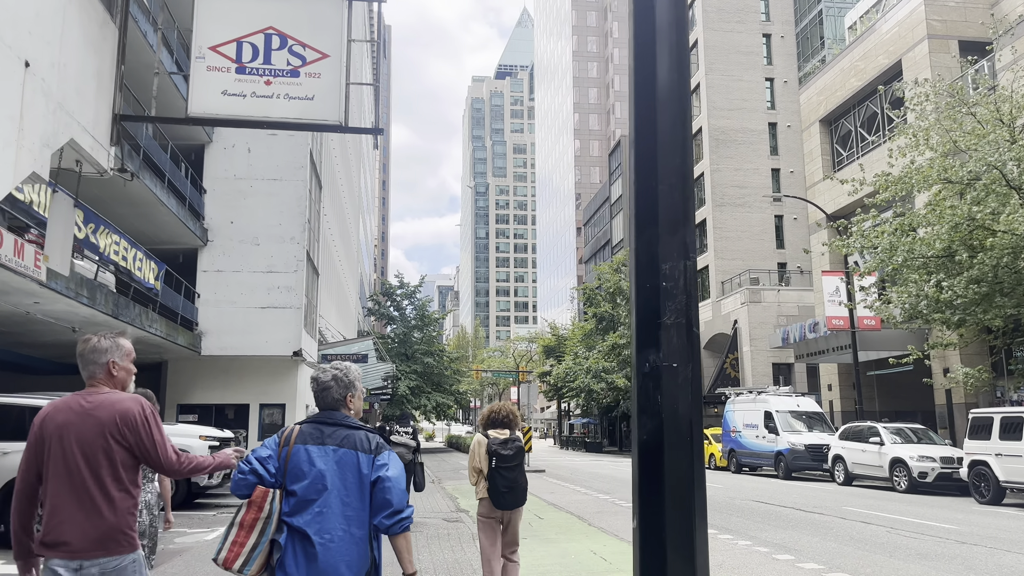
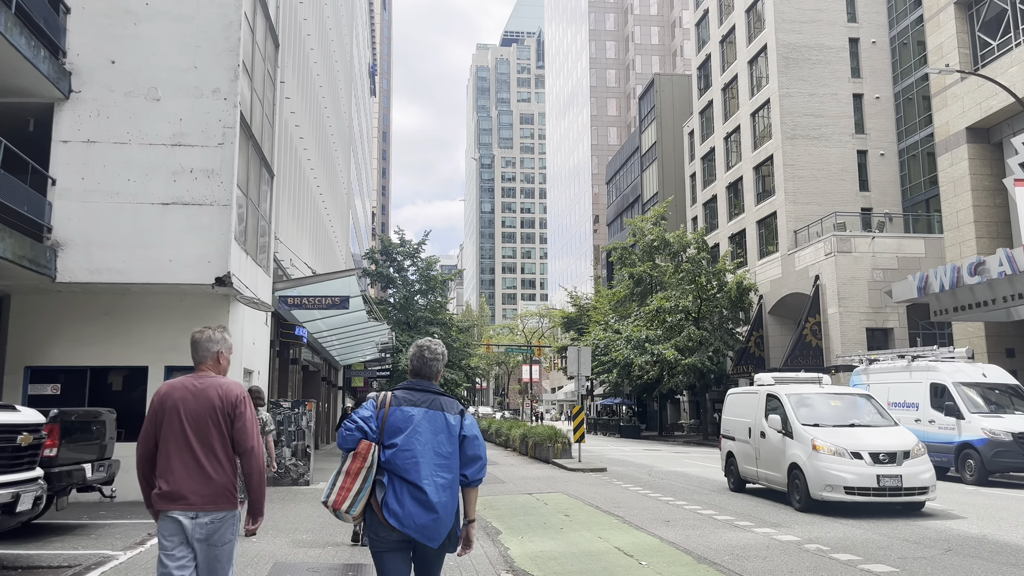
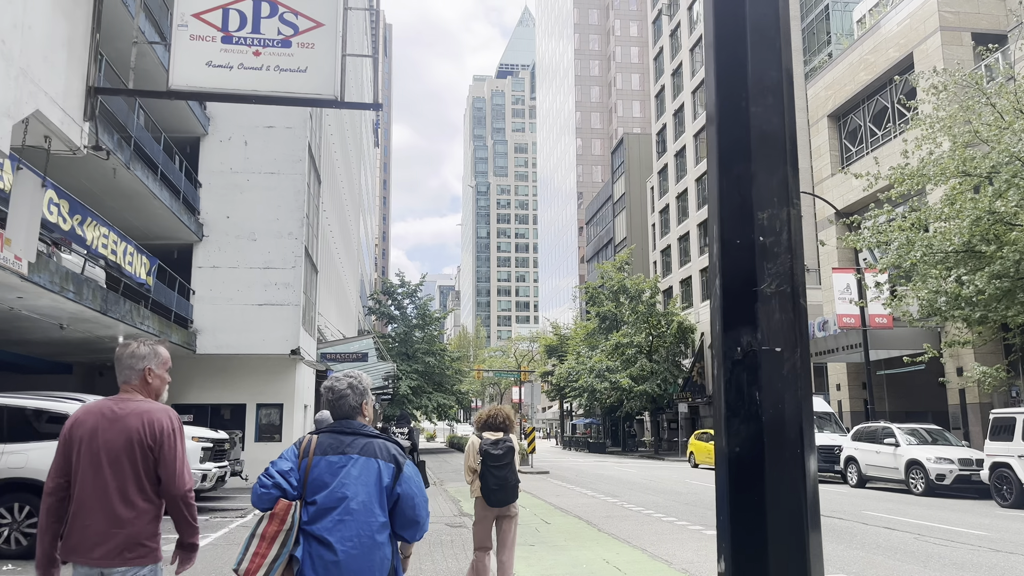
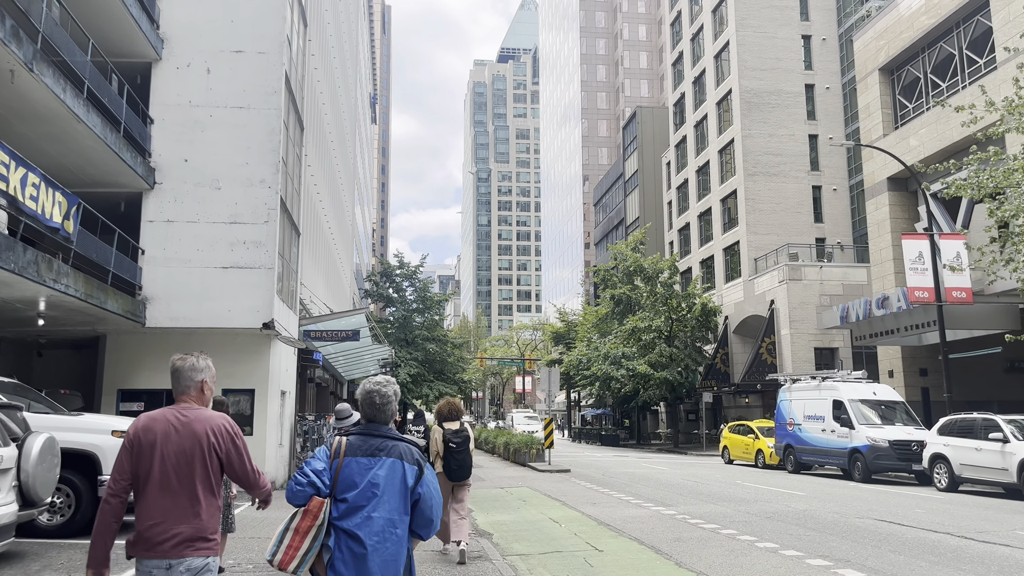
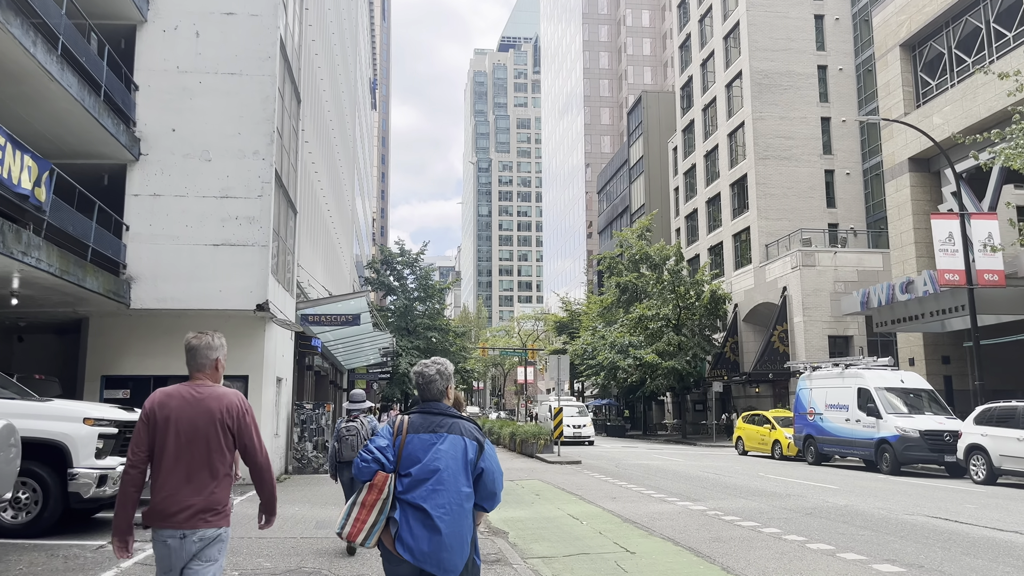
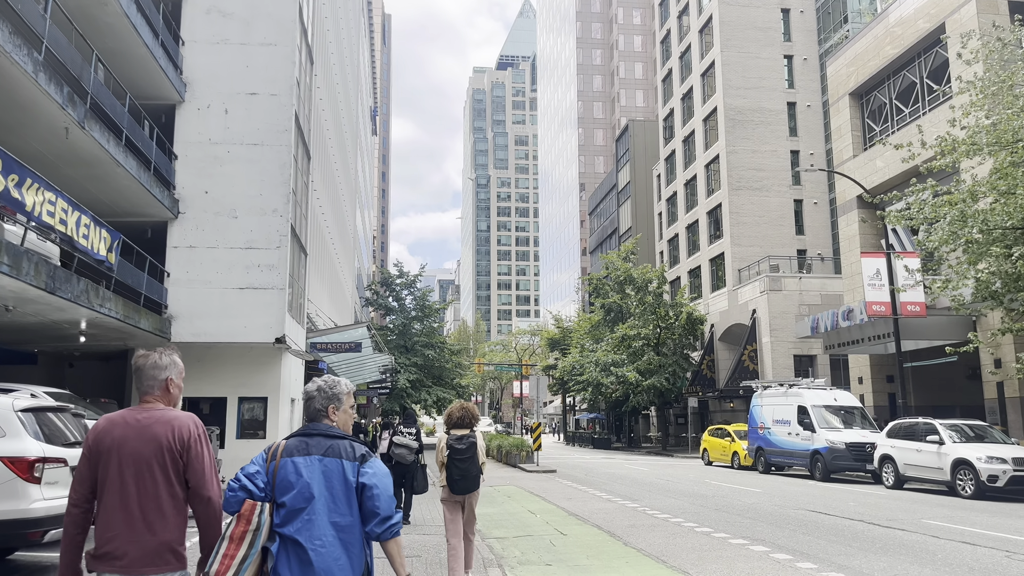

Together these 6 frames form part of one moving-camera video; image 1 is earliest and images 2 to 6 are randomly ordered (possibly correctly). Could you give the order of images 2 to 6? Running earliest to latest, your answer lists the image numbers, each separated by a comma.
3, 6, 4, 5, 2
